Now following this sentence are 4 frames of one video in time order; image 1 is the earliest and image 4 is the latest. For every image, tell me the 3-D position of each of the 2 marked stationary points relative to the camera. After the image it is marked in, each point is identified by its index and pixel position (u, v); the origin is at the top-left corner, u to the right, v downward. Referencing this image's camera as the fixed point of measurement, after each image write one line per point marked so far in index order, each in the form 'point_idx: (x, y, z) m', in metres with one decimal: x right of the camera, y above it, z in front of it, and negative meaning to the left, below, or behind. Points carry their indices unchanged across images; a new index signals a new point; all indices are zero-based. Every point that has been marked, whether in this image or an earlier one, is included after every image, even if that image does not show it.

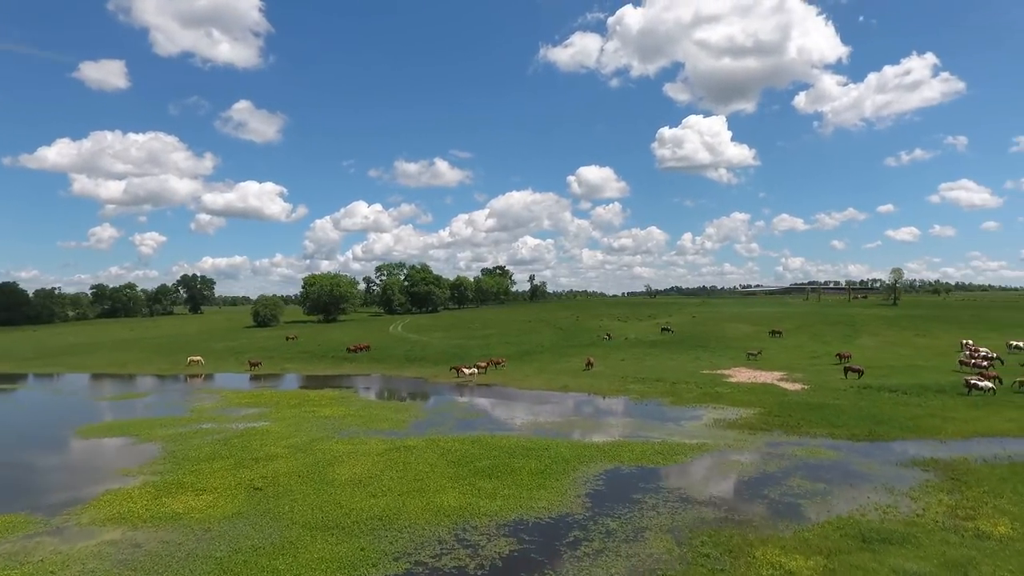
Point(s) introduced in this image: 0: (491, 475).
0: (-0.7, -5.9, +19.7) m
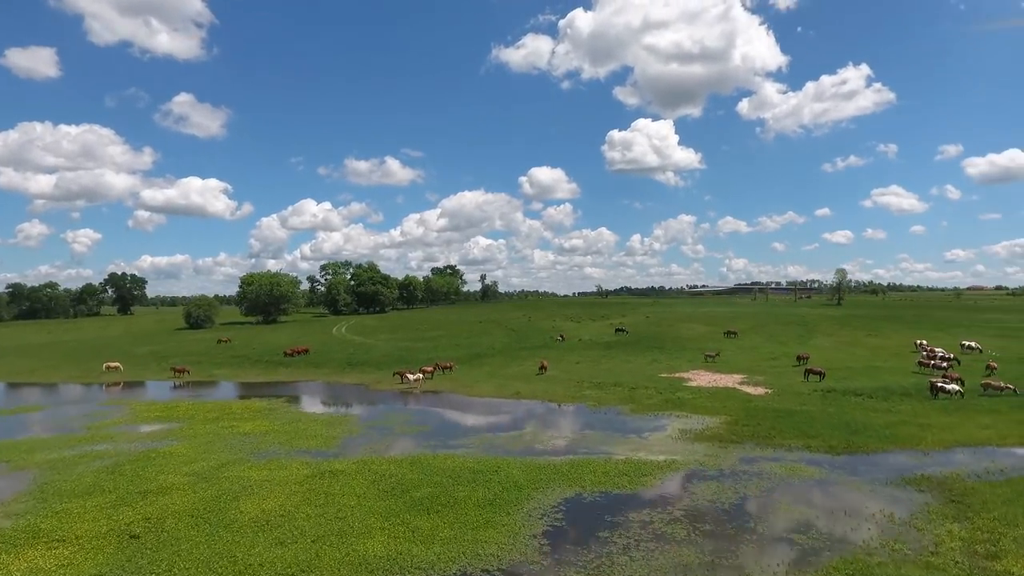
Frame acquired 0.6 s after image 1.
0: (-2.2, -5.8, +16.4) m
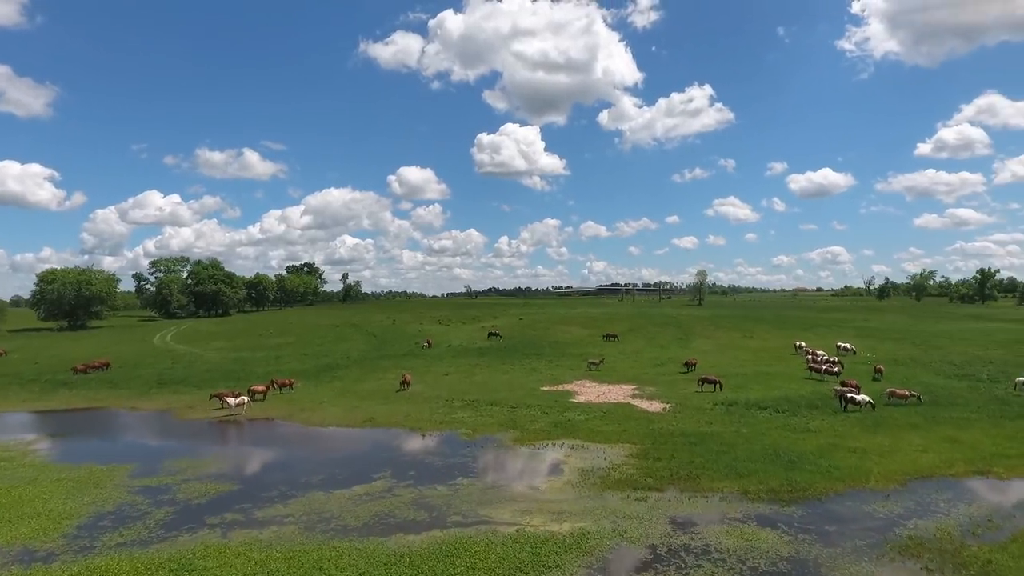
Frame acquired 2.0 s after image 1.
0: (-4.8, -5.7, +8.4) m
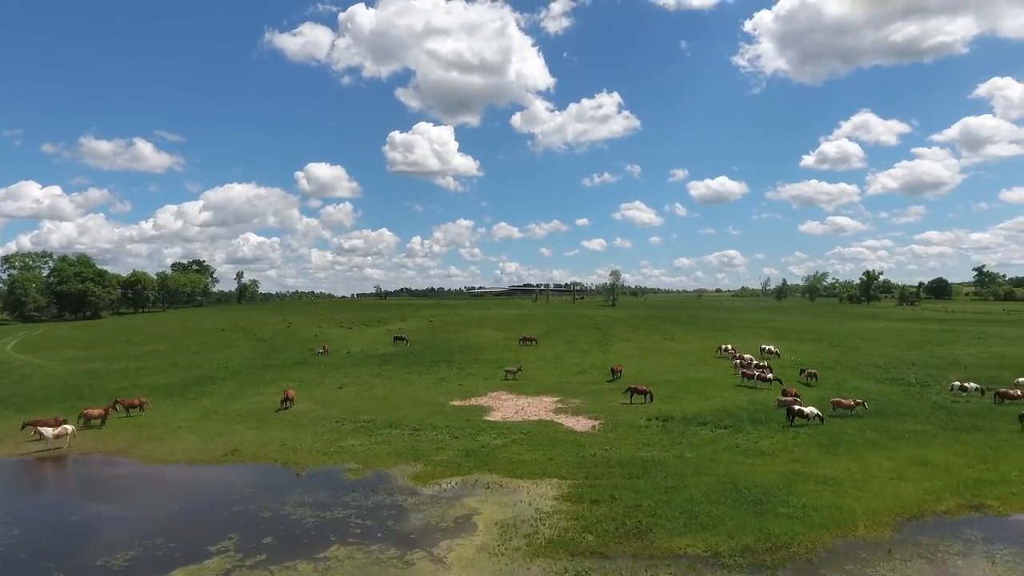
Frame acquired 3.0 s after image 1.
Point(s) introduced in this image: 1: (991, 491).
0: (-5.6, -5.6, +2.5) m
1: (+13.7, -5.8, +18.0) m
